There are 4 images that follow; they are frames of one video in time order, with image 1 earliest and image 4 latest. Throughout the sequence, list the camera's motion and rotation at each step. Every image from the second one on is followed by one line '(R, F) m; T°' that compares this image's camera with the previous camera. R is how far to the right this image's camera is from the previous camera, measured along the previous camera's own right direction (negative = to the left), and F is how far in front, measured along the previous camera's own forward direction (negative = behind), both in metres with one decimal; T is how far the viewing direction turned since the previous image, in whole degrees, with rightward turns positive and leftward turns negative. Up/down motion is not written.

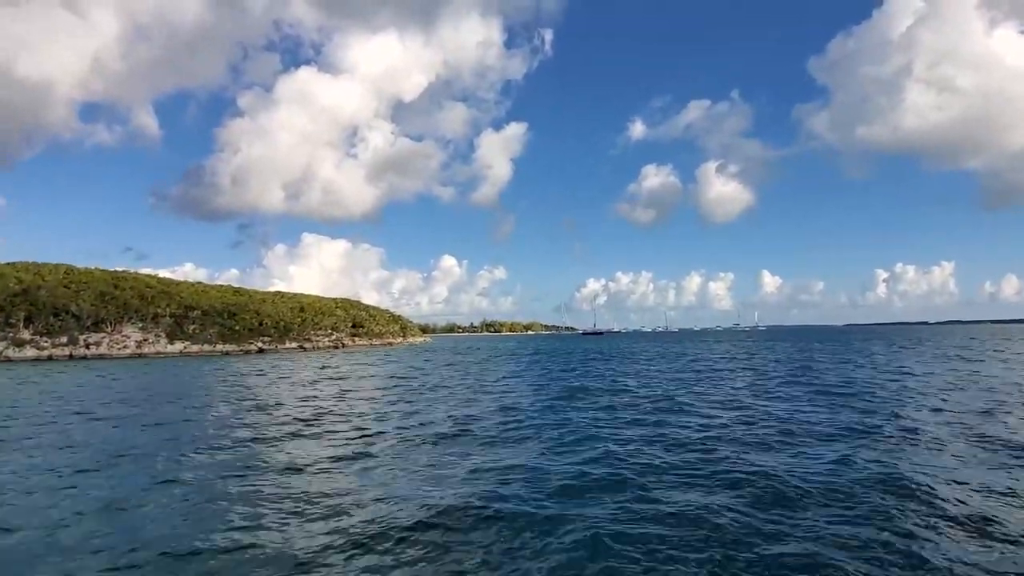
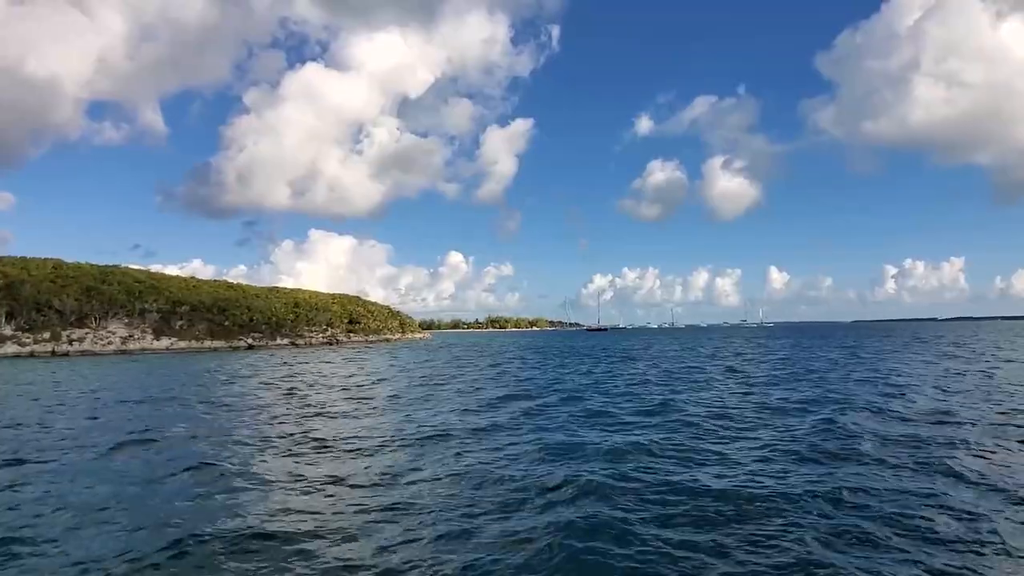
(+1.5, +1.8) m; -1°
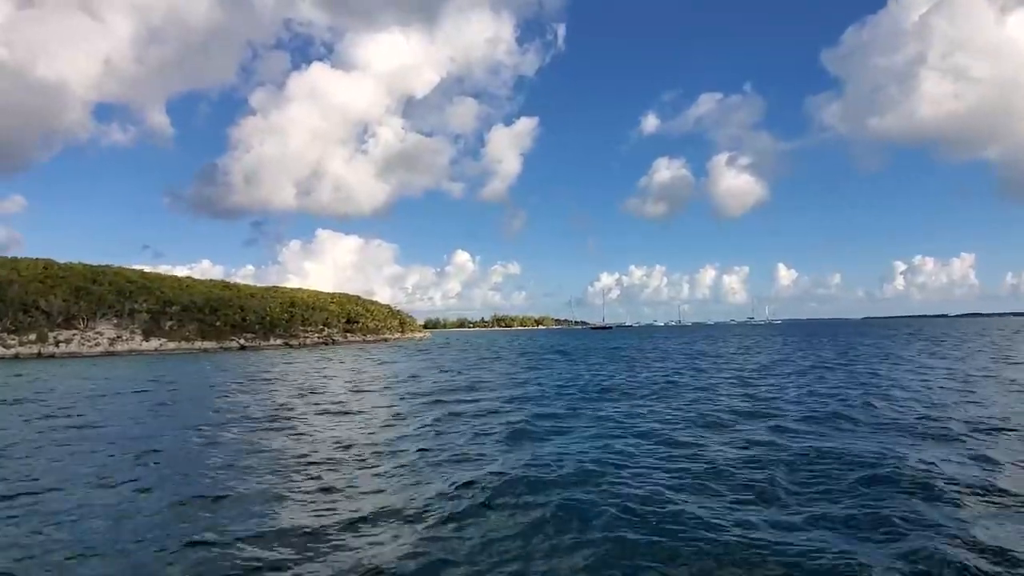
(+1.3, +1.5) m; -1°
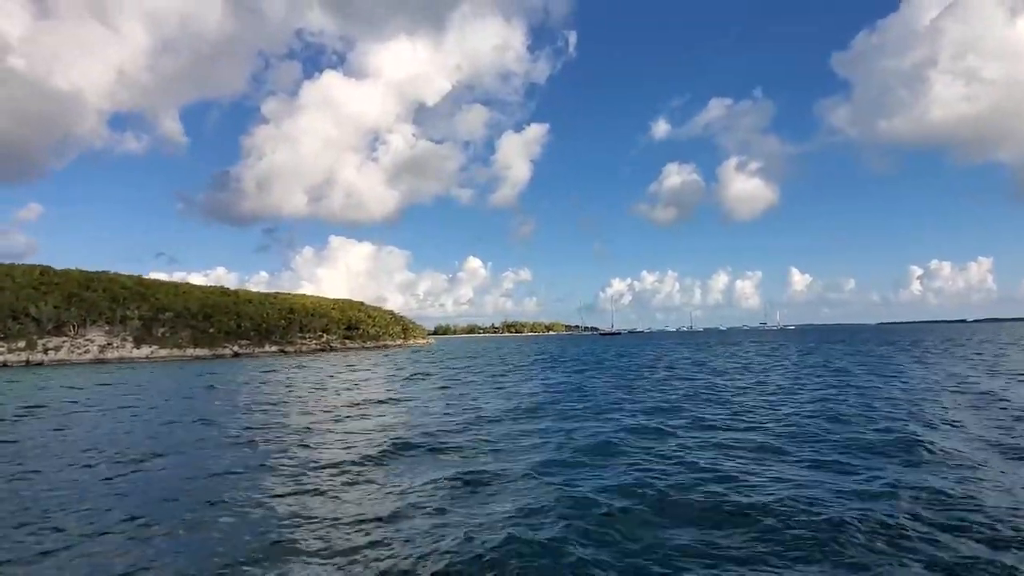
(+1.6, +1.7) m; -1°
